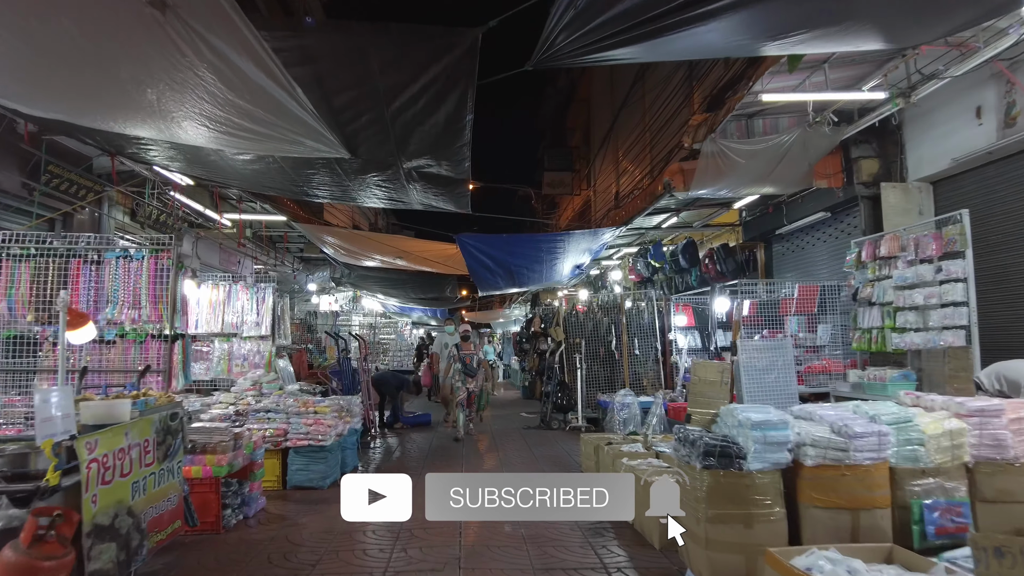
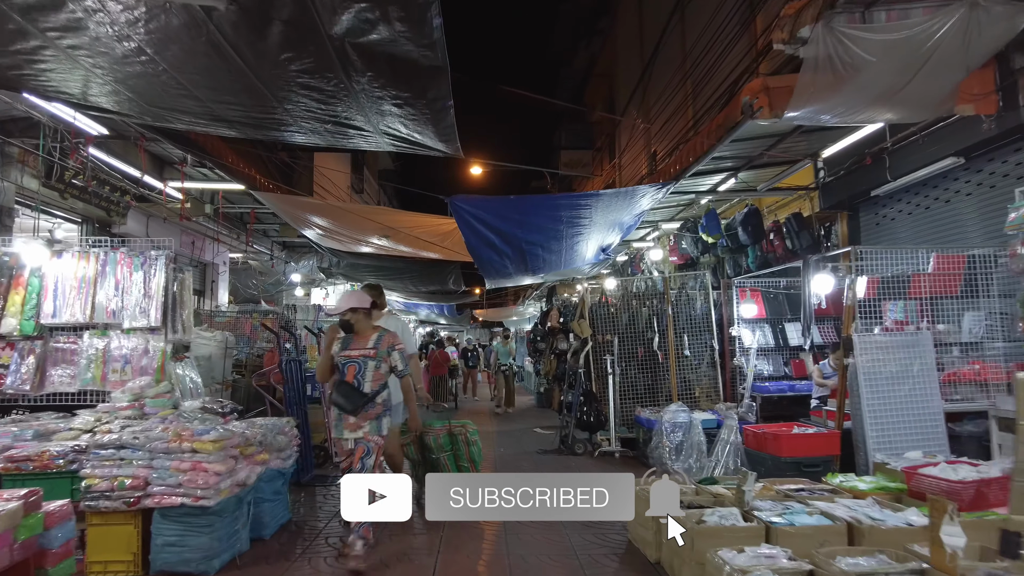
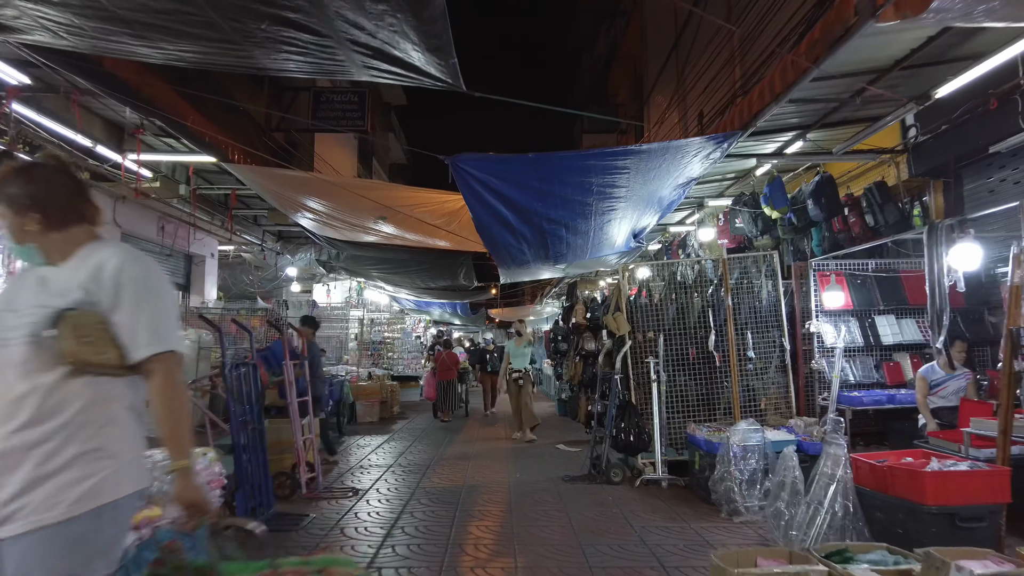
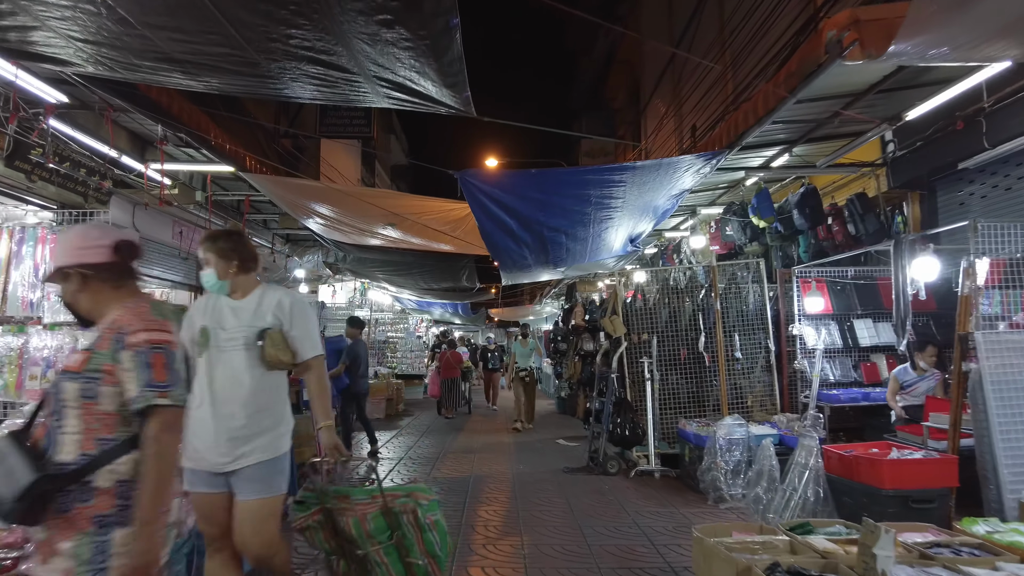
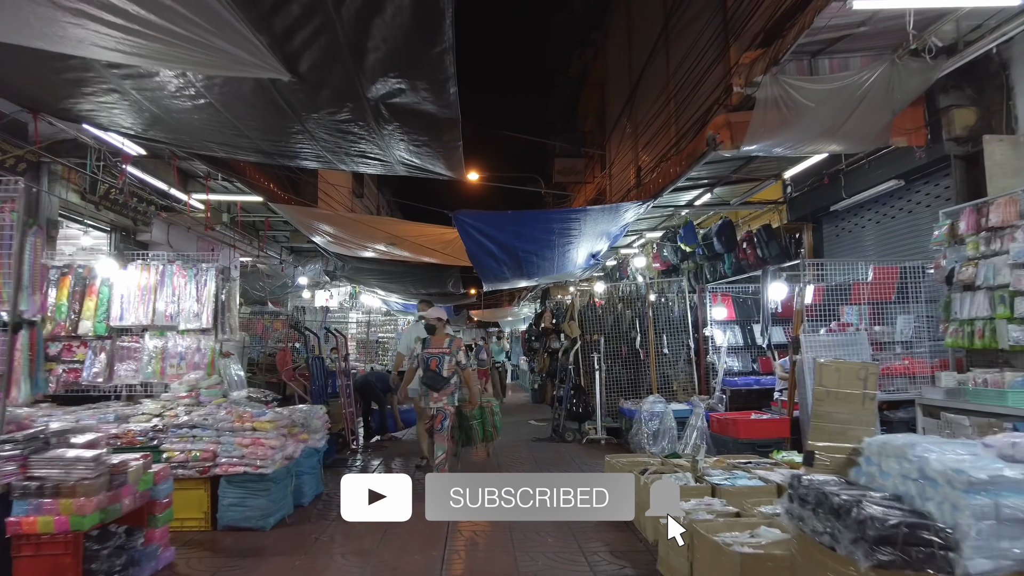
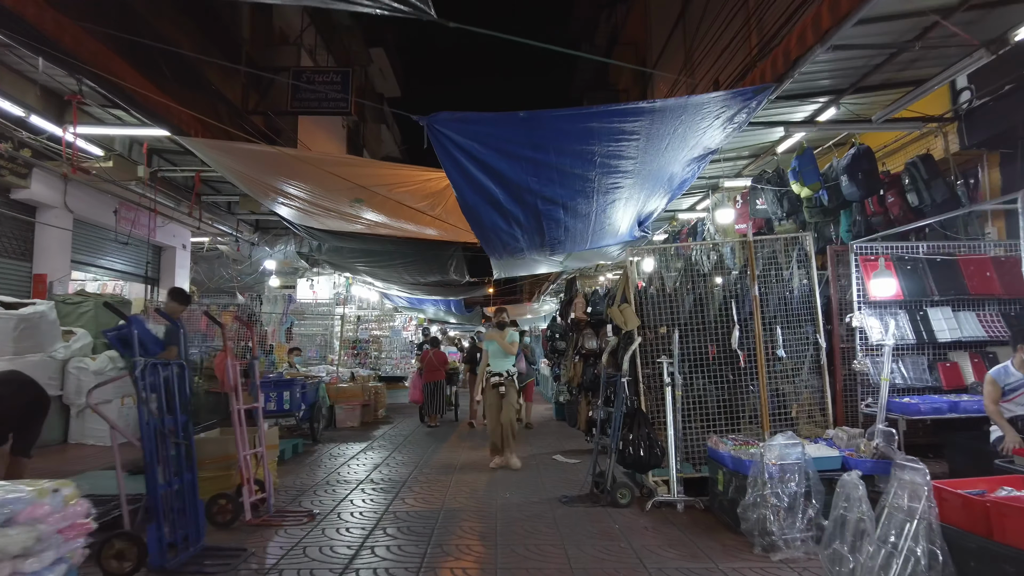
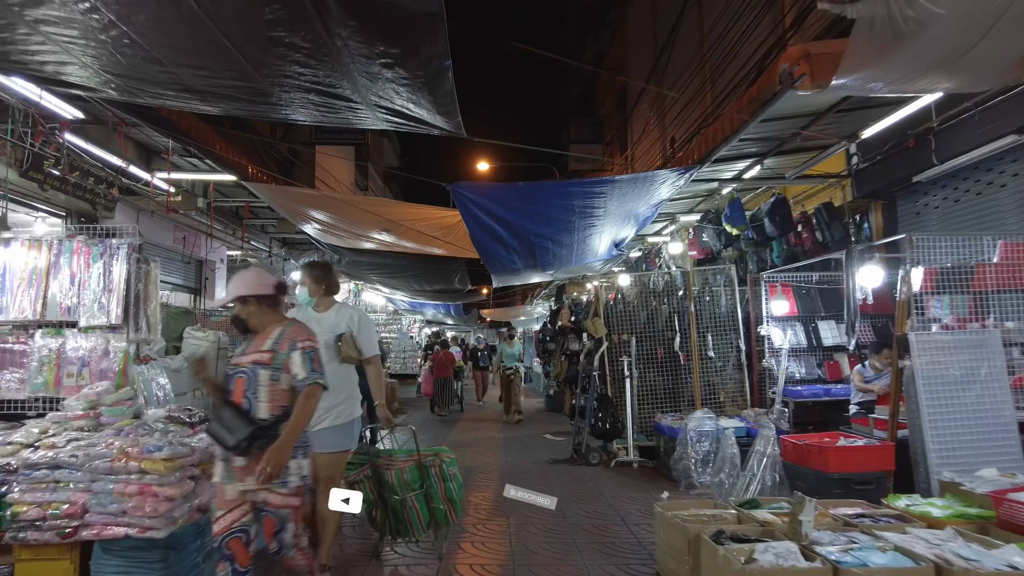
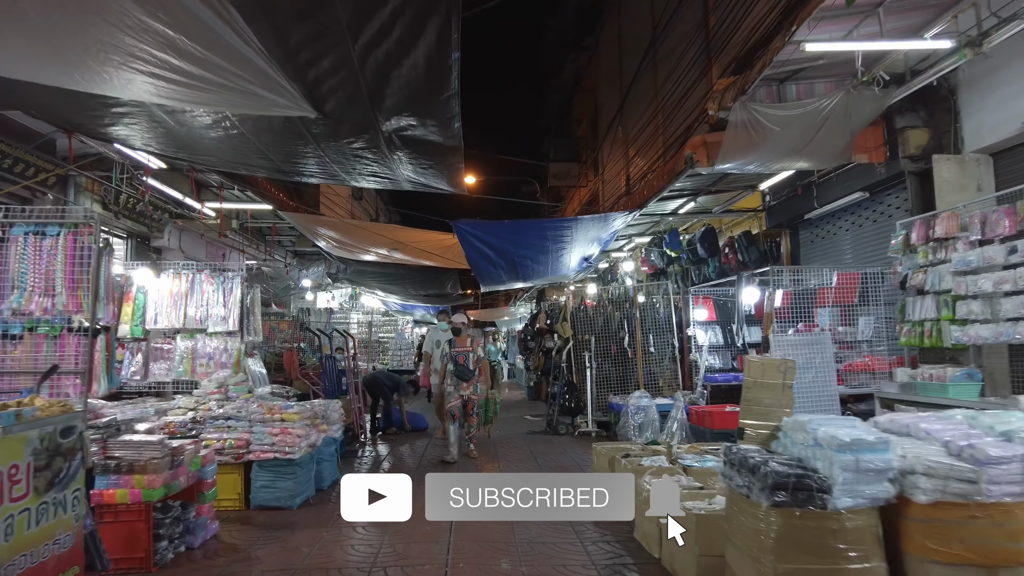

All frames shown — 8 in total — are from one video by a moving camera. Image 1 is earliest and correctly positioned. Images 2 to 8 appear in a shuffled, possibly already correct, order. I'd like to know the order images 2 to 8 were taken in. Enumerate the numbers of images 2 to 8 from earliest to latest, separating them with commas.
8, 5, 2, 7, 4, 3, 6
